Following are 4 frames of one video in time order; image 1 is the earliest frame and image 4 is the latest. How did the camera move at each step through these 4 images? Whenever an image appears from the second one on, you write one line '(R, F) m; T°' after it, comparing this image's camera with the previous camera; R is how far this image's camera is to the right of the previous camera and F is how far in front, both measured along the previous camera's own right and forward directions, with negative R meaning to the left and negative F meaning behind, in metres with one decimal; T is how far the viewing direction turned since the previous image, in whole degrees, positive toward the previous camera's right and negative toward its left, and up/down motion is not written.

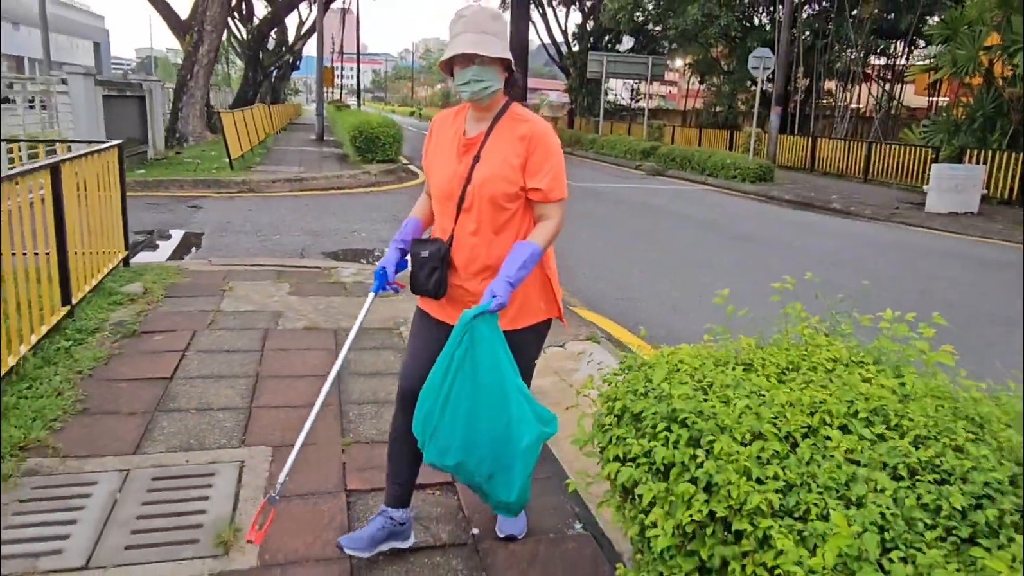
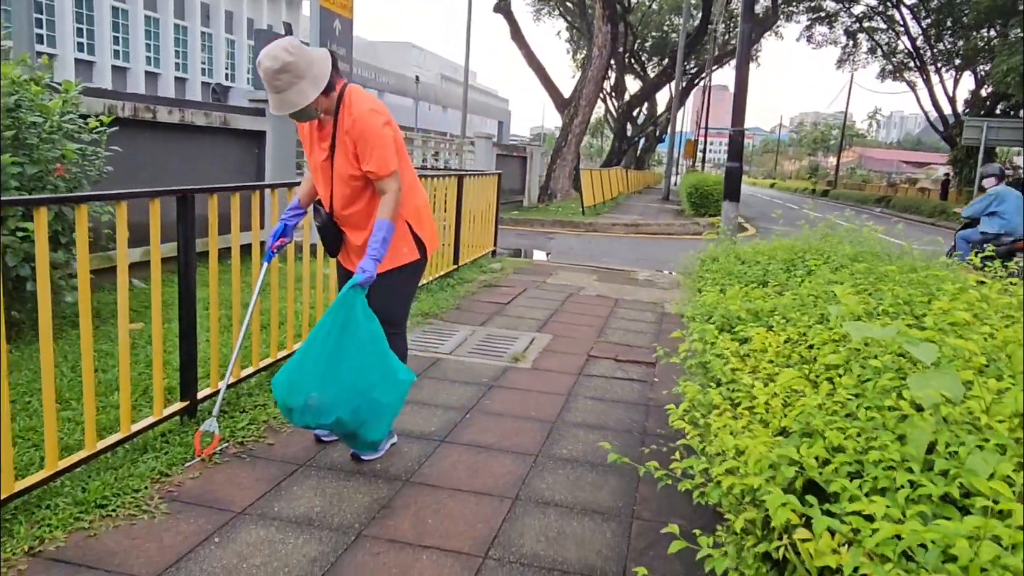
(+1.1, -1.7) m; -27°
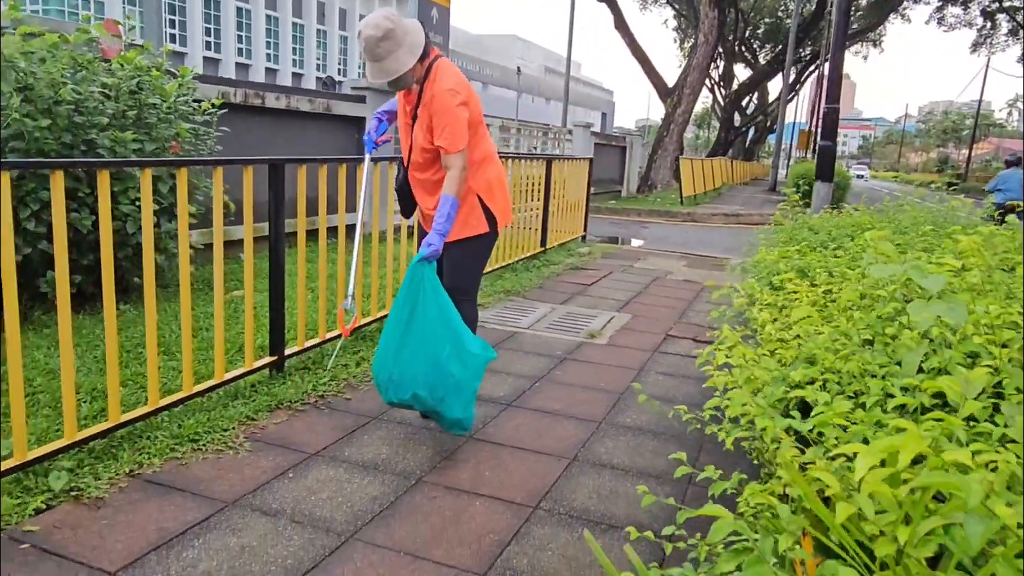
(+0.2, -0.1) m; -8°
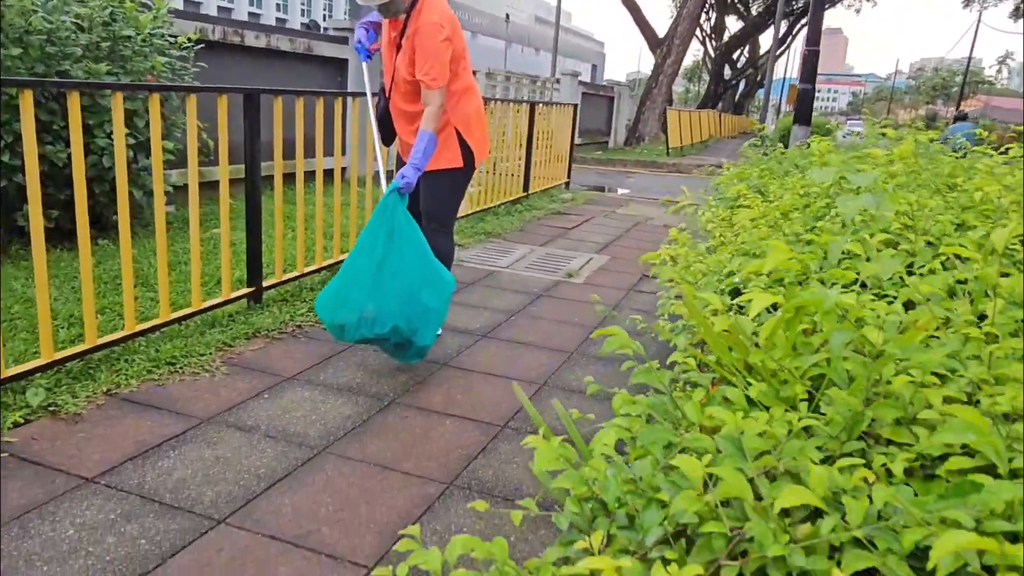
(+0.1, -0.1) m; +1°
